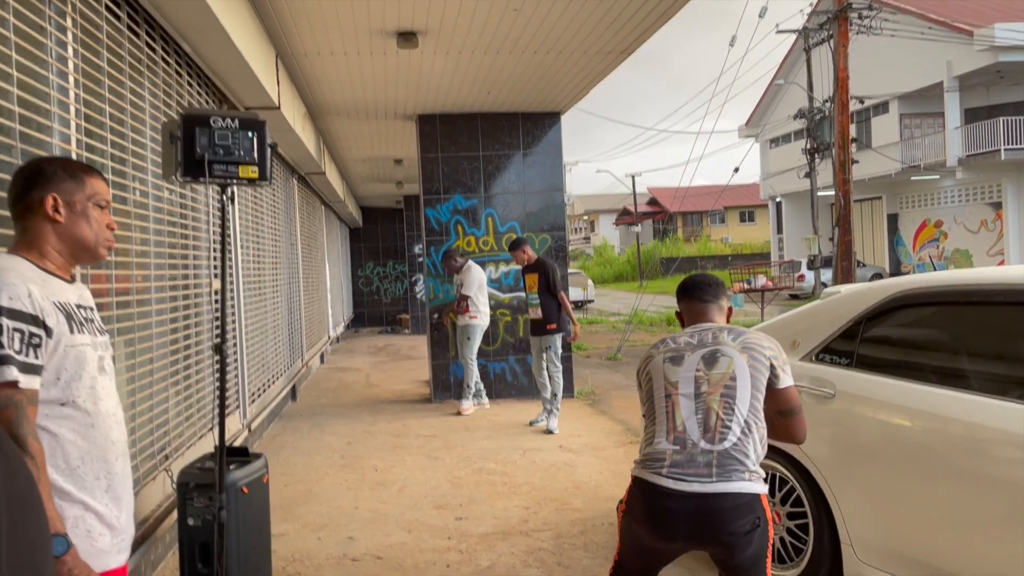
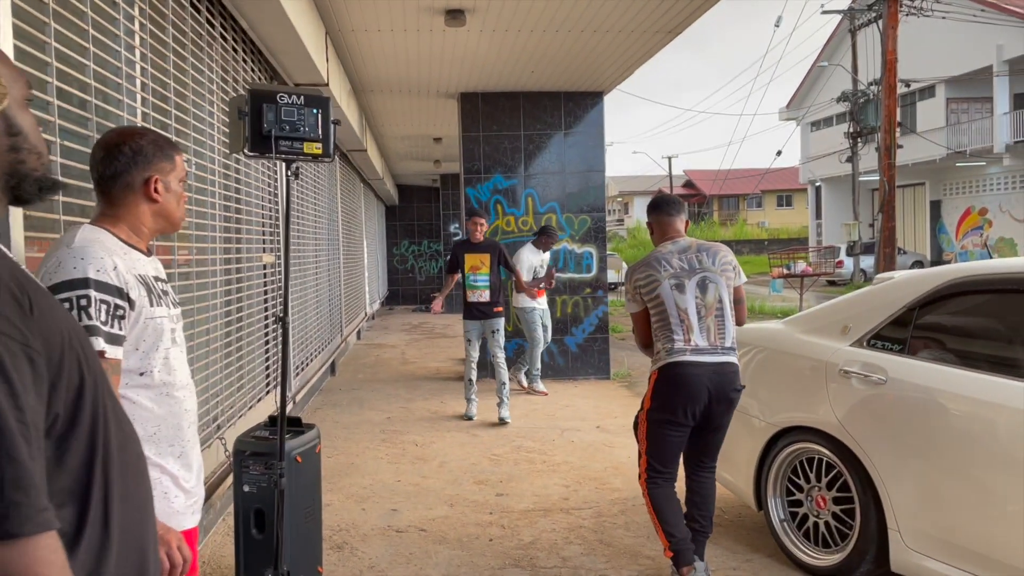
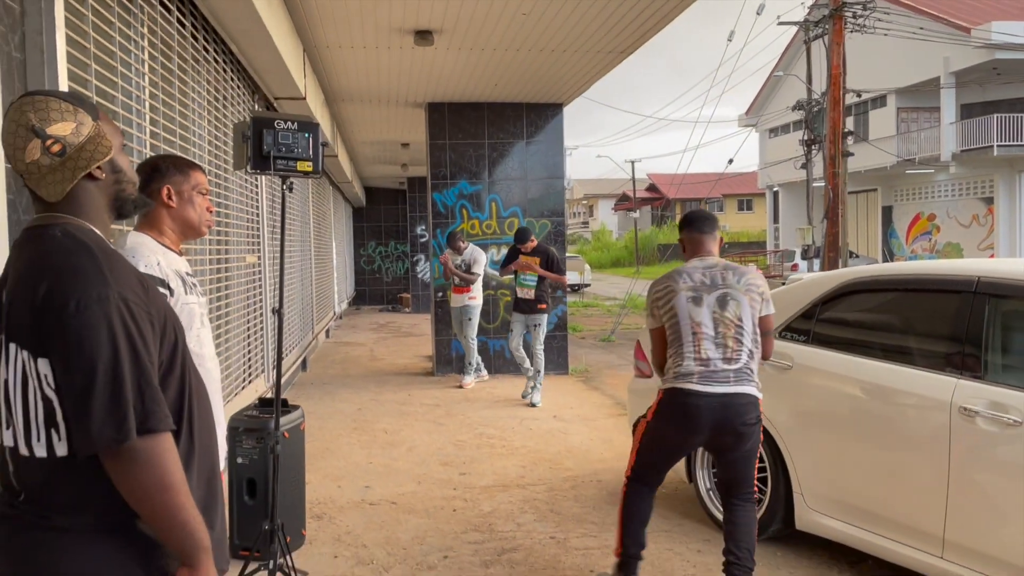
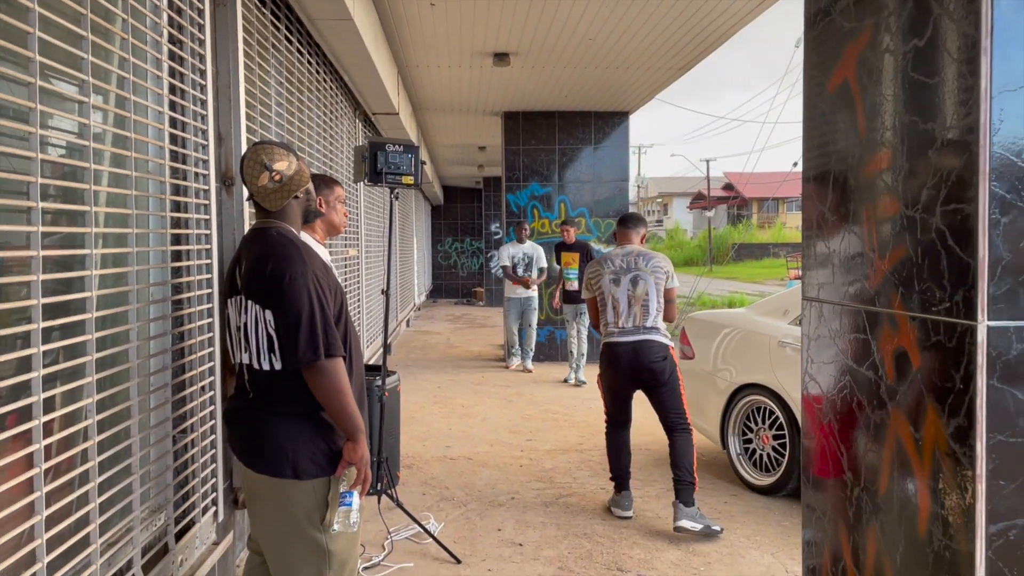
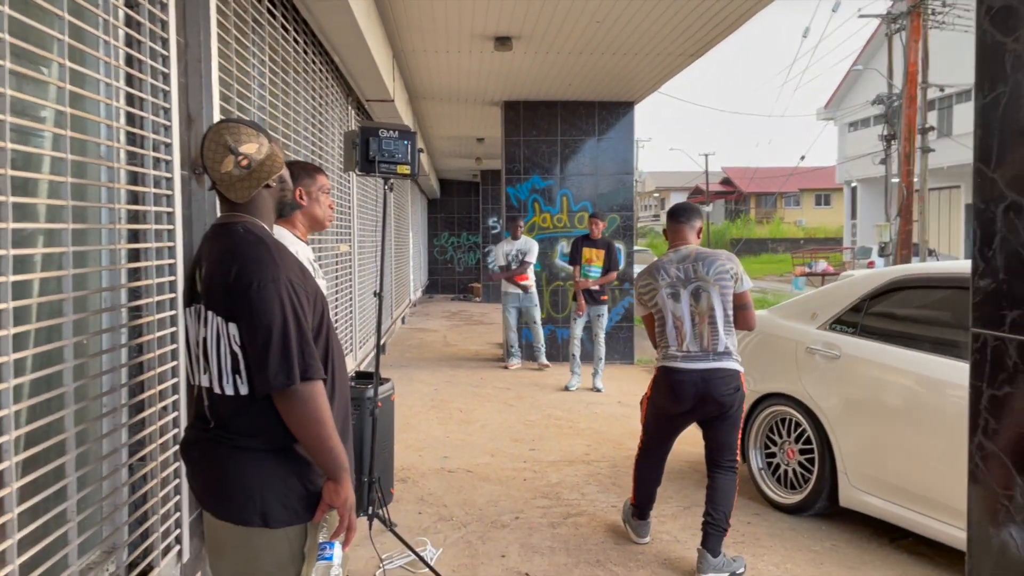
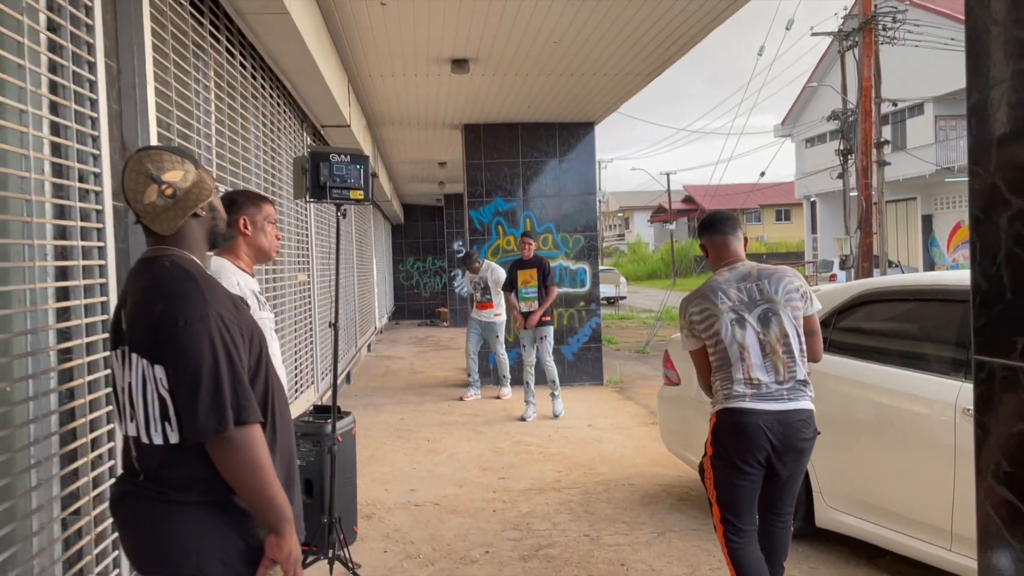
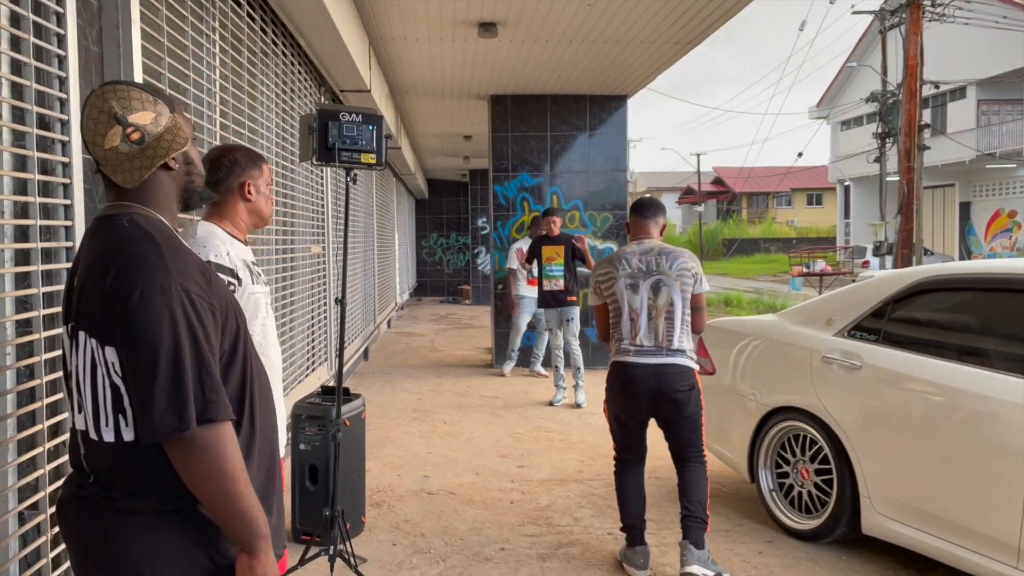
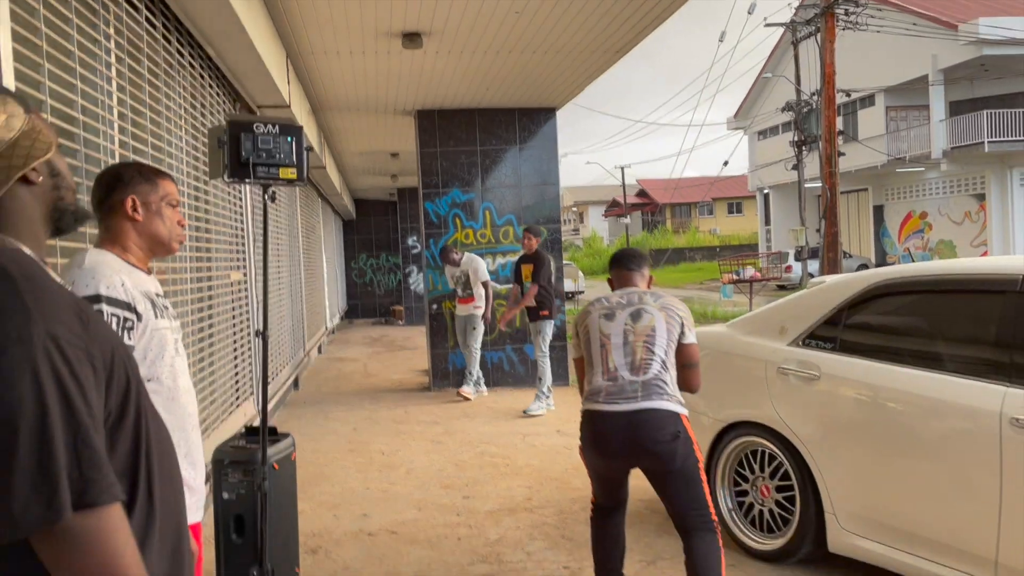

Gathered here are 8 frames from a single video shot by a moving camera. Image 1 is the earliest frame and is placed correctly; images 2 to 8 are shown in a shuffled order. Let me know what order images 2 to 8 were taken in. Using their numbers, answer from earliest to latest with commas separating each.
8, 3, 6, 4, 5, 7, 2
